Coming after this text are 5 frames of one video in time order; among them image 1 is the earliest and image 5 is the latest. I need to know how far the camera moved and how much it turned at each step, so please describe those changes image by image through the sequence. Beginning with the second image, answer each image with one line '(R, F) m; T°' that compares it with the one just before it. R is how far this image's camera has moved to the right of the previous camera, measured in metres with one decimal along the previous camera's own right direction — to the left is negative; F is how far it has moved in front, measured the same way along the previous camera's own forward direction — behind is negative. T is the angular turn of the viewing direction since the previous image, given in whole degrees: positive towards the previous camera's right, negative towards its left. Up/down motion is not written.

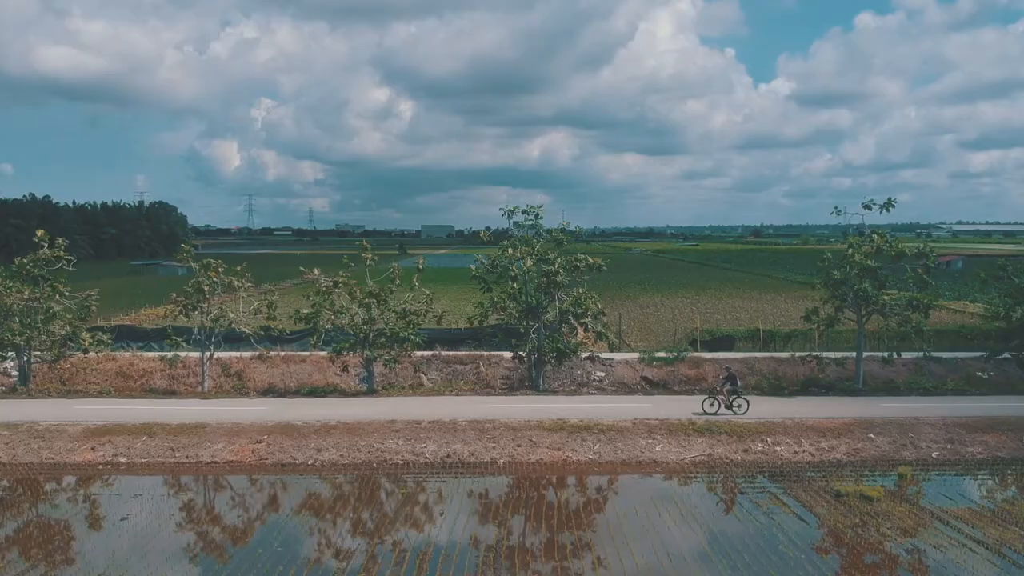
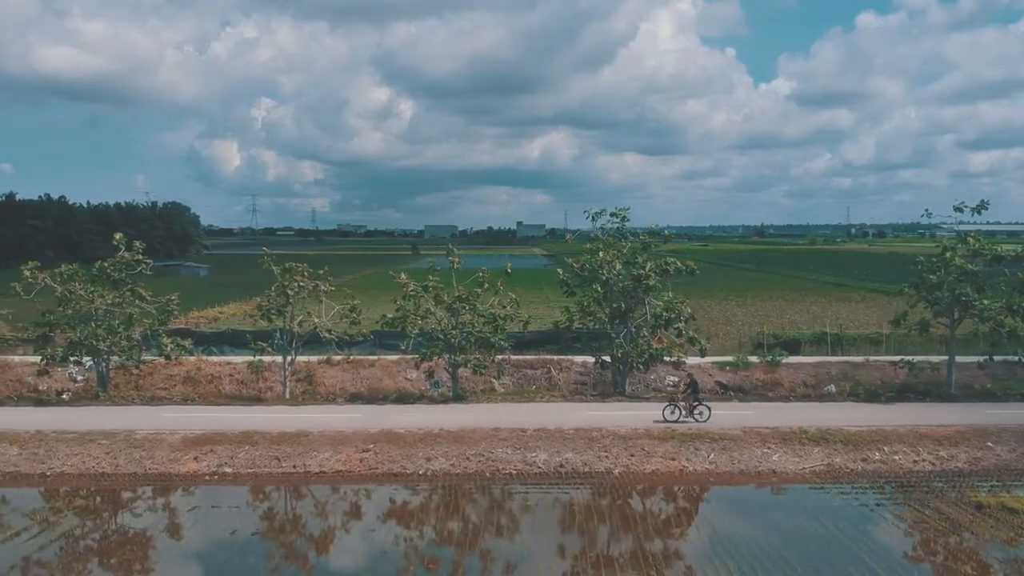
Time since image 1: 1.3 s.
(-2.4, +0.4) m; 0°
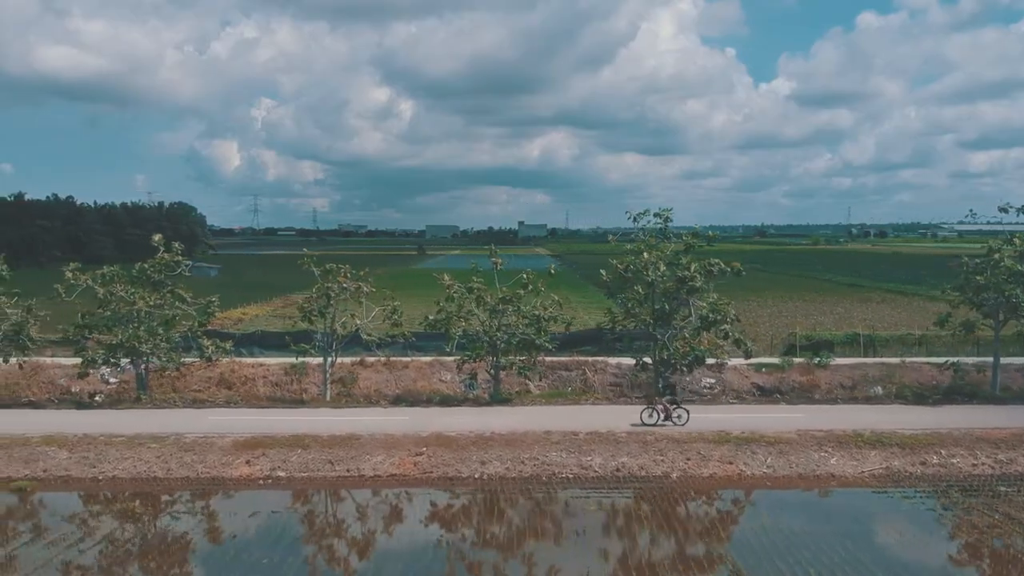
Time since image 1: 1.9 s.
(-1.1, +0.2) m; 0°
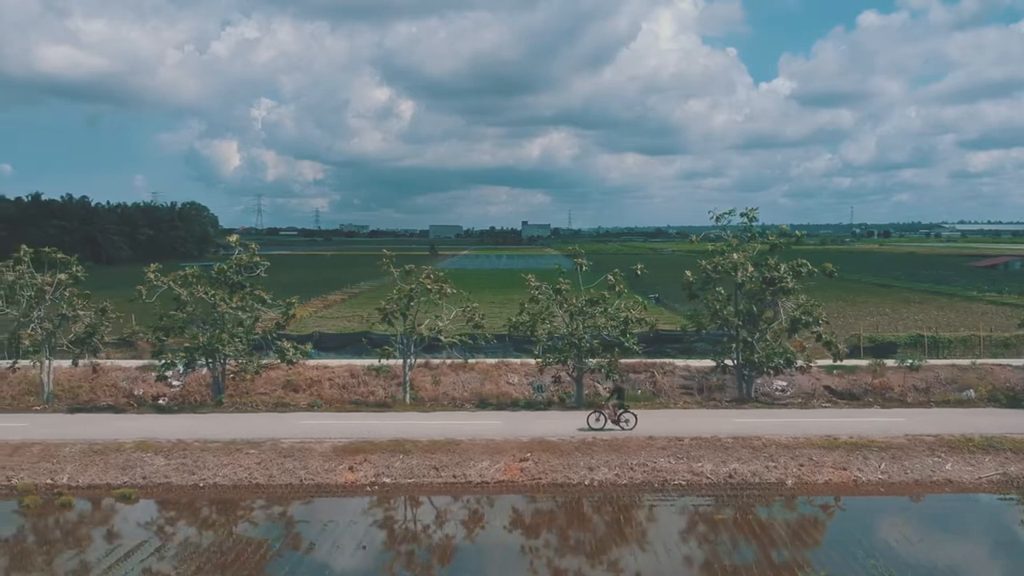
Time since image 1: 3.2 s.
(-2.2, +0.4) m; 0°
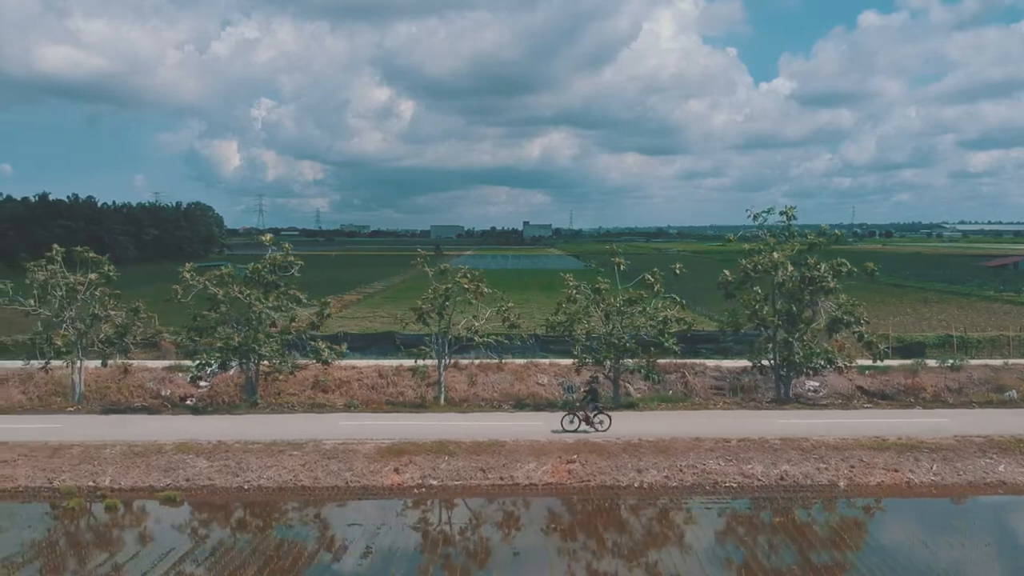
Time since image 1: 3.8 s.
(-0.9, +0.2) m; 0°
